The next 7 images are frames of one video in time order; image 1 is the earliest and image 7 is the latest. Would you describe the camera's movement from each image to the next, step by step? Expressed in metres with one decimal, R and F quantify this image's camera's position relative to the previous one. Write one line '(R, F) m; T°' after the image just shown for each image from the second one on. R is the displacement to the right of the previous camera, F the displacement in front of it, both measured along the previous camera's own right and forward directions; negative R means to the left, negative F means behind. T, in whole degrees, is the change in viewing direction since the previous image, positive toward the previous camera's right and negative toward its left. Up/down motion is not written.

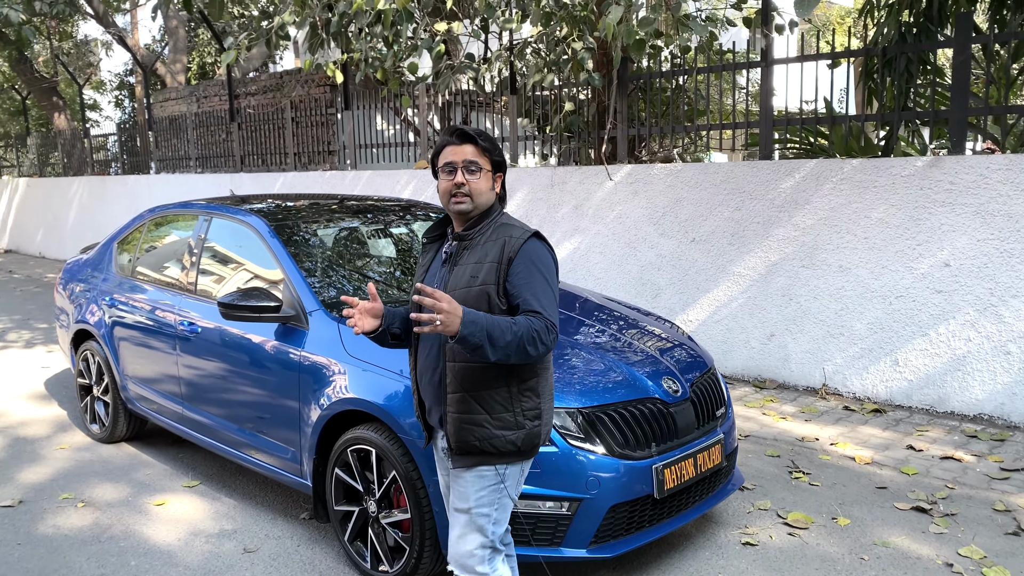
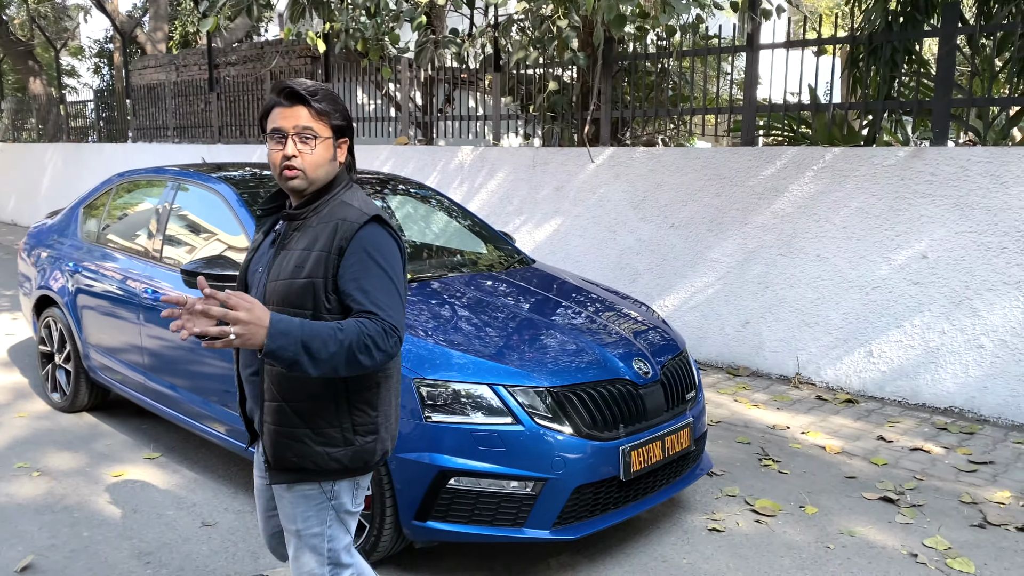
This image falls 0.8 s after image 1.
(0.0, +0.1) m; +1°
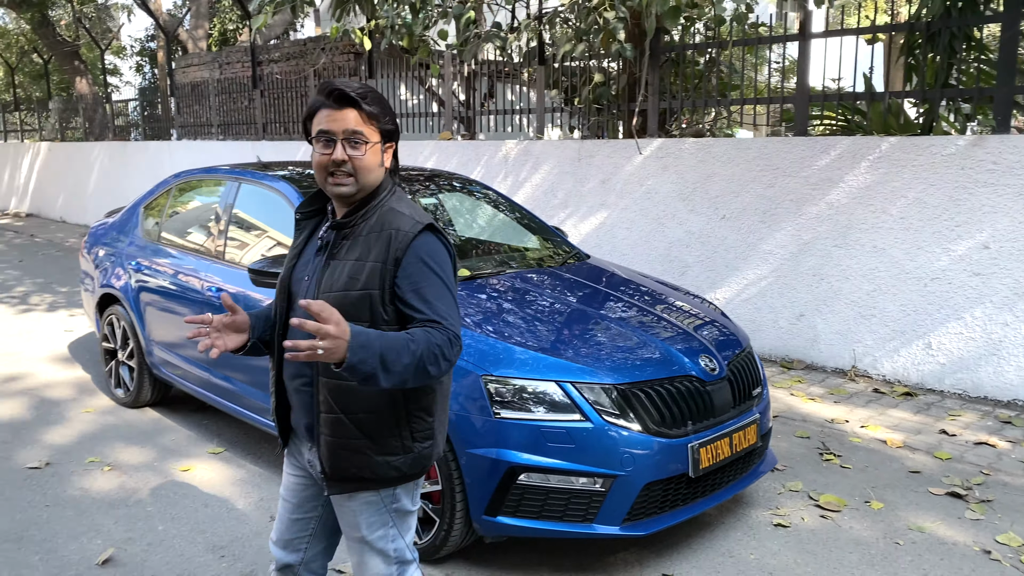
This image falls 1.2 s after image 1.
(-0.1, 0.0) m; -2°
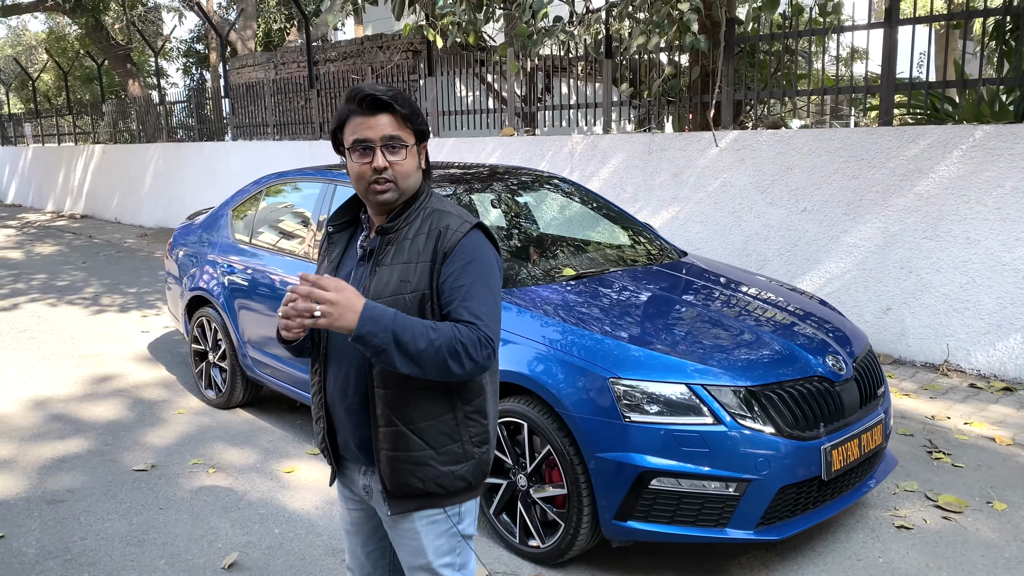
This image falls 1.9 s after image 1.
(-0.3, 0.0) m; -2°
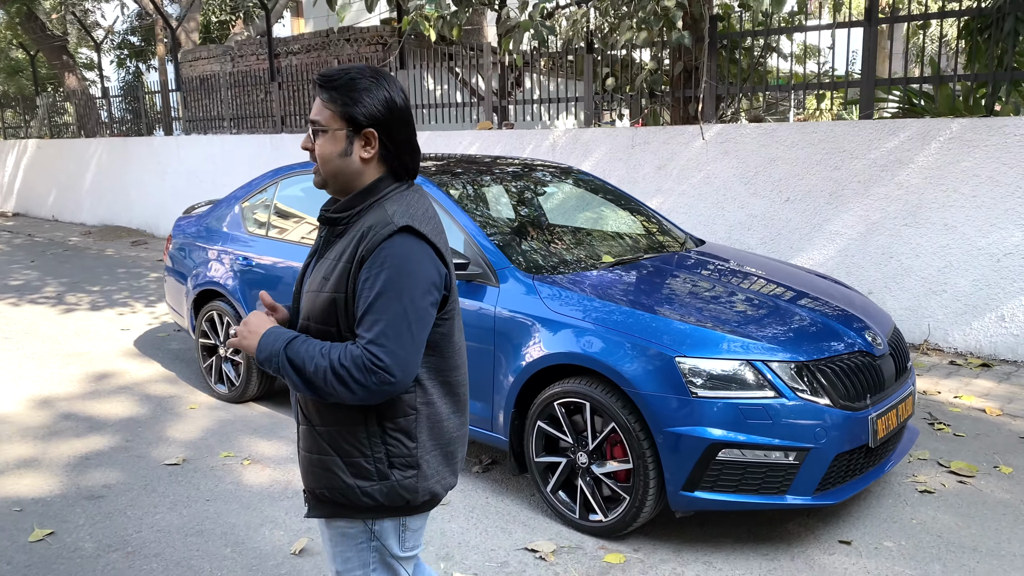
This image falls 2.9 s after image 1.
(-0.5, -0.1) m; +5°
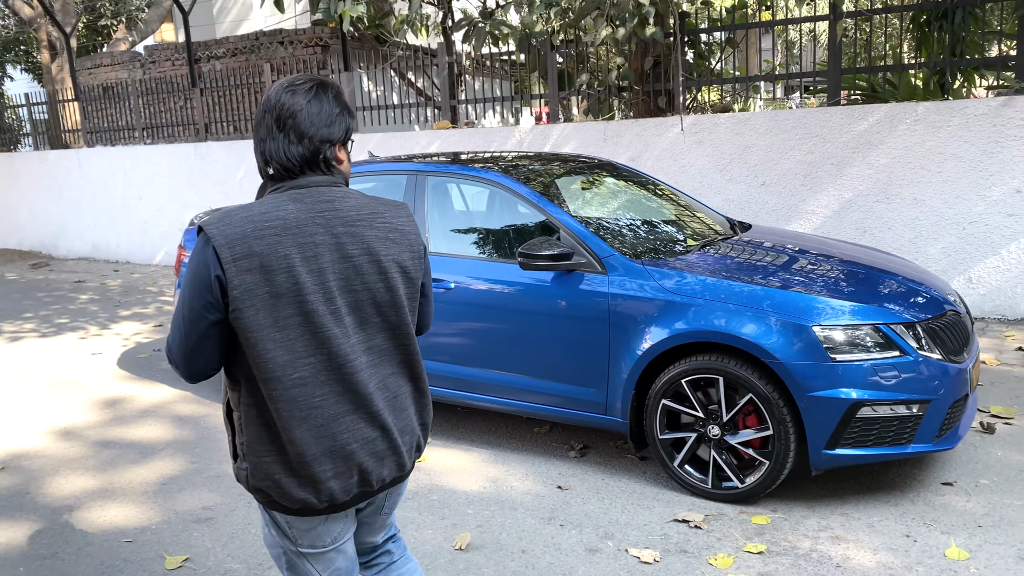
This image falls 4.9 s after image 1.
(-1.0, 0.0) m; +9°
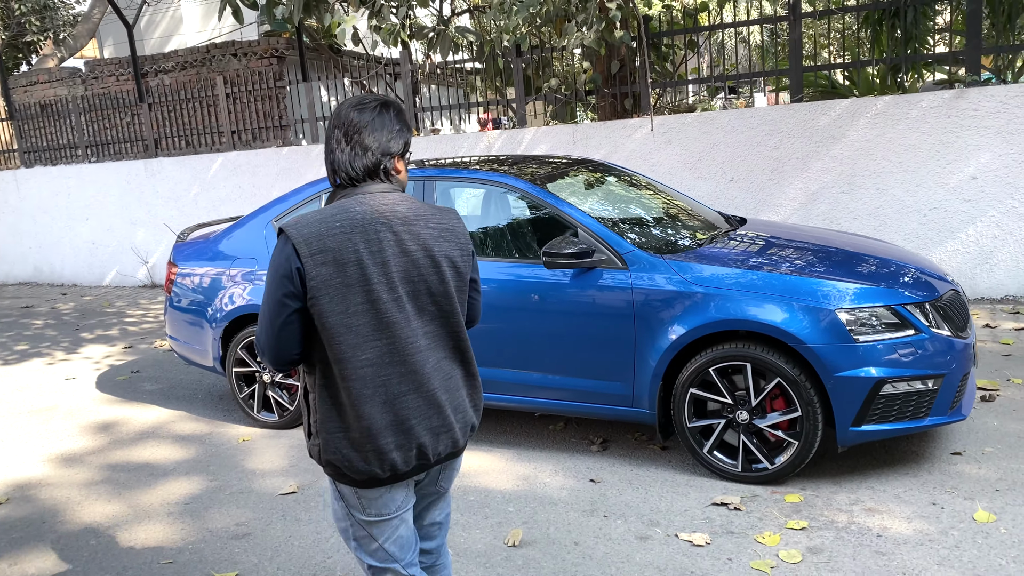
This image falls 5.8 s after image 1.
(-0.4, 0.0) m; +5°
